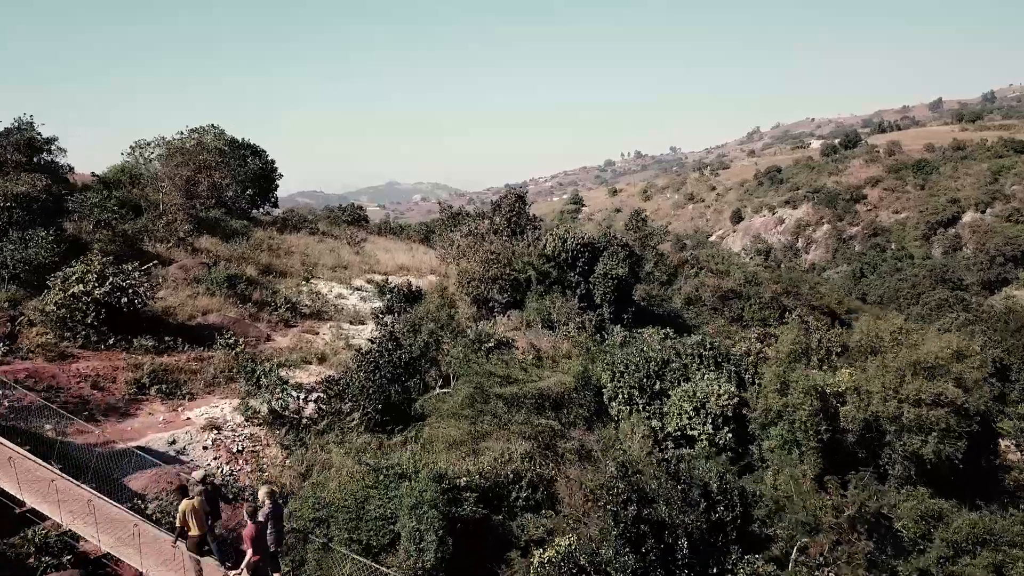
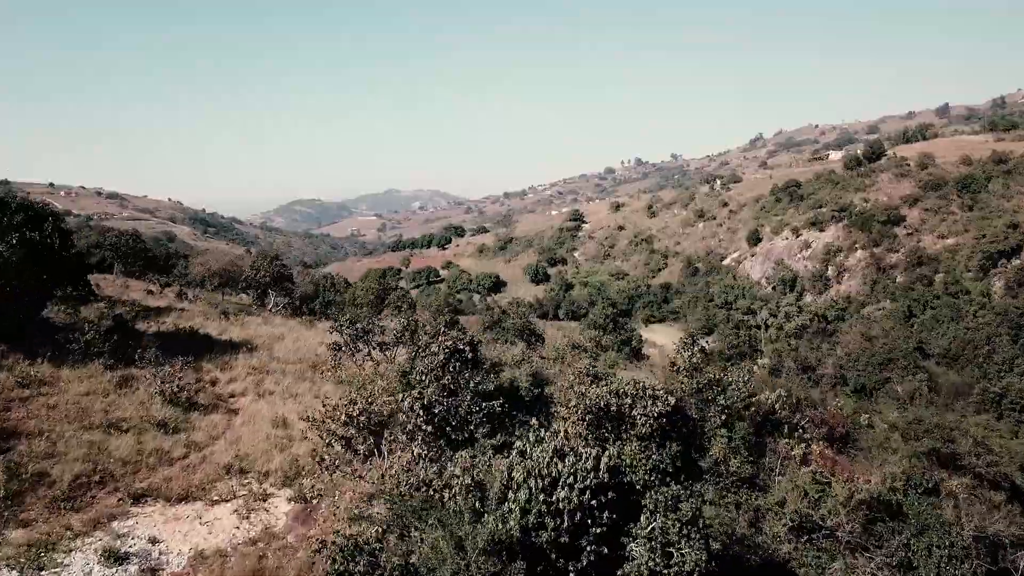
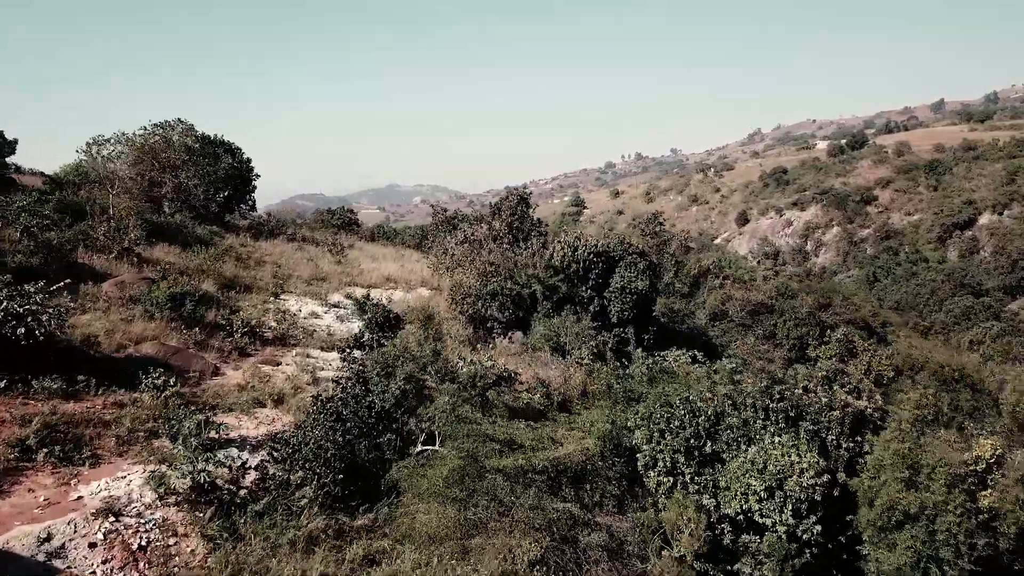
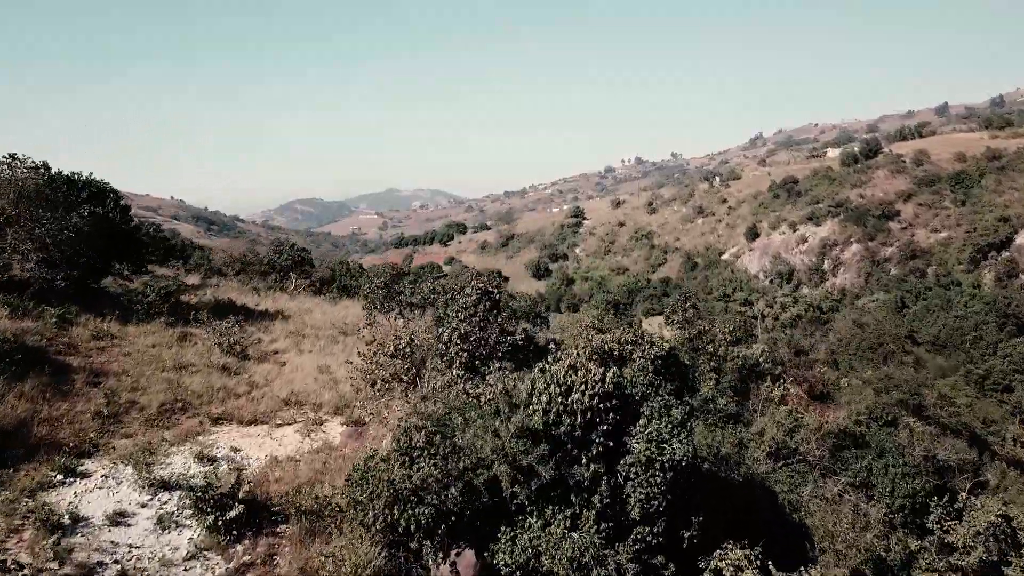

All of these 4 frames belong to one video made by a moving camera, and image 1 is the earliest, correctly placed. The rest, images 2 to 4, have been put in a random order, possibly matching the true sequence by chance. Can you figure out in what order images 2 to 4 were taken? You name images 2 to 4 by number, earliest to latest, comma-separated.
3, 4, 2
